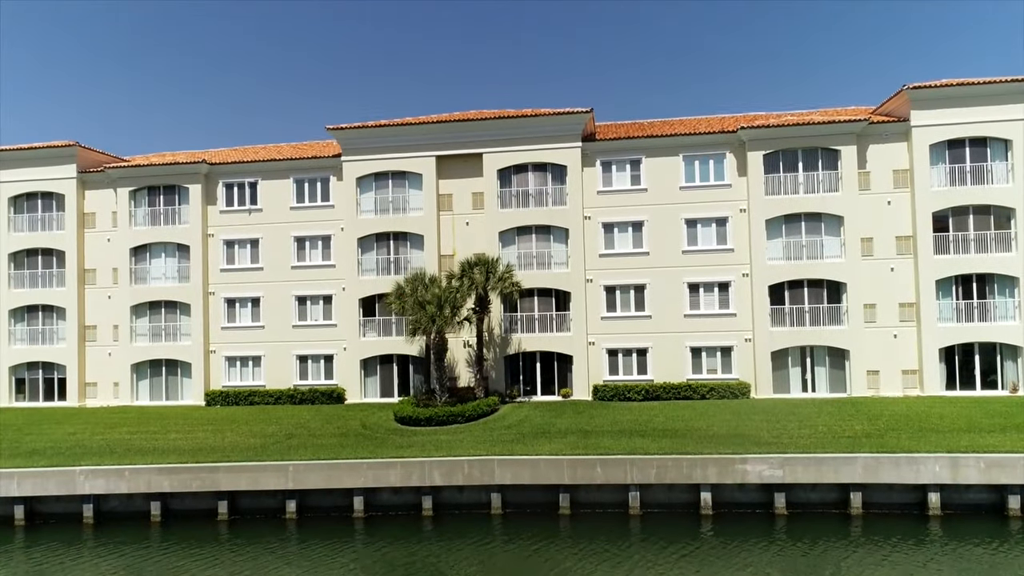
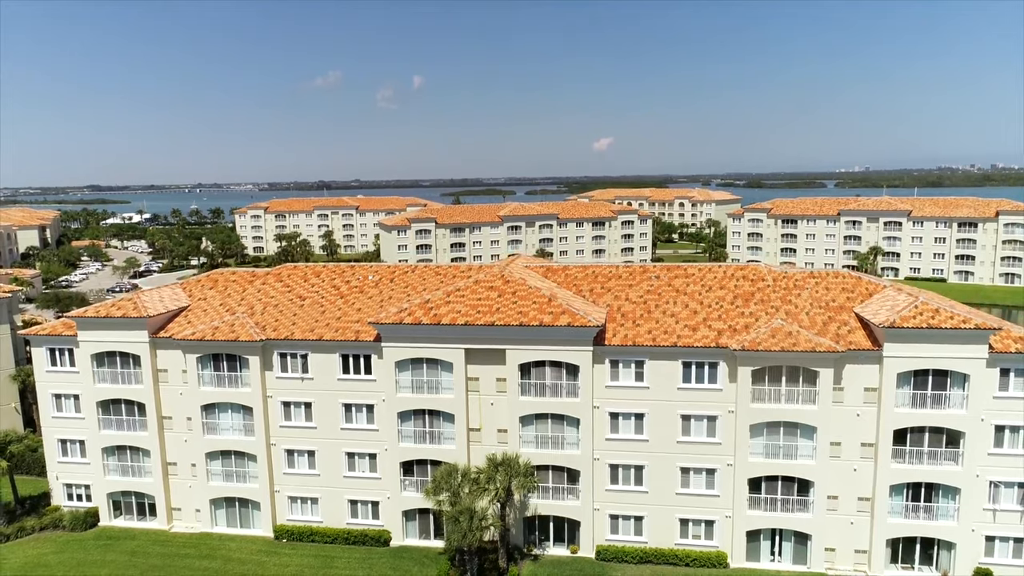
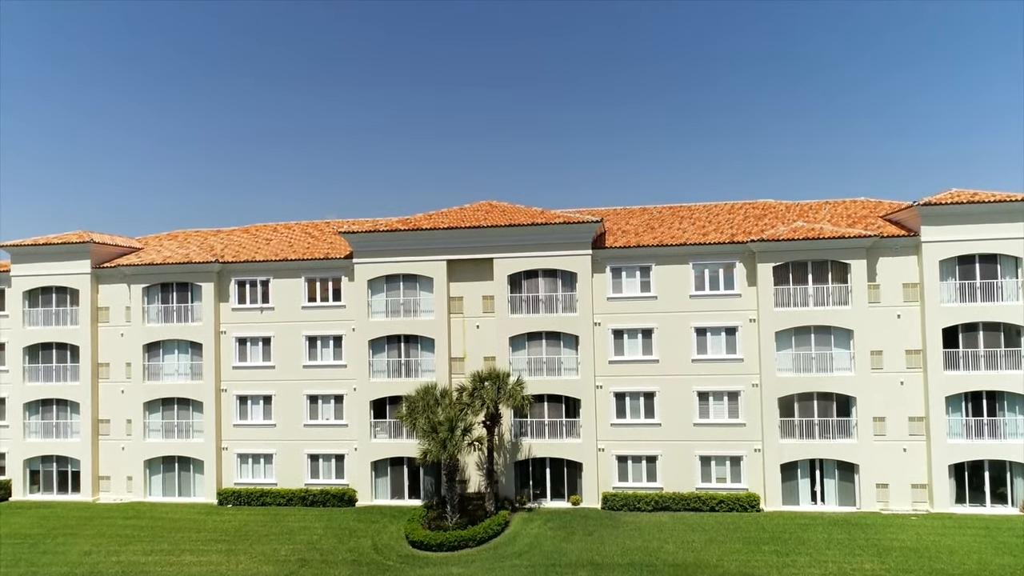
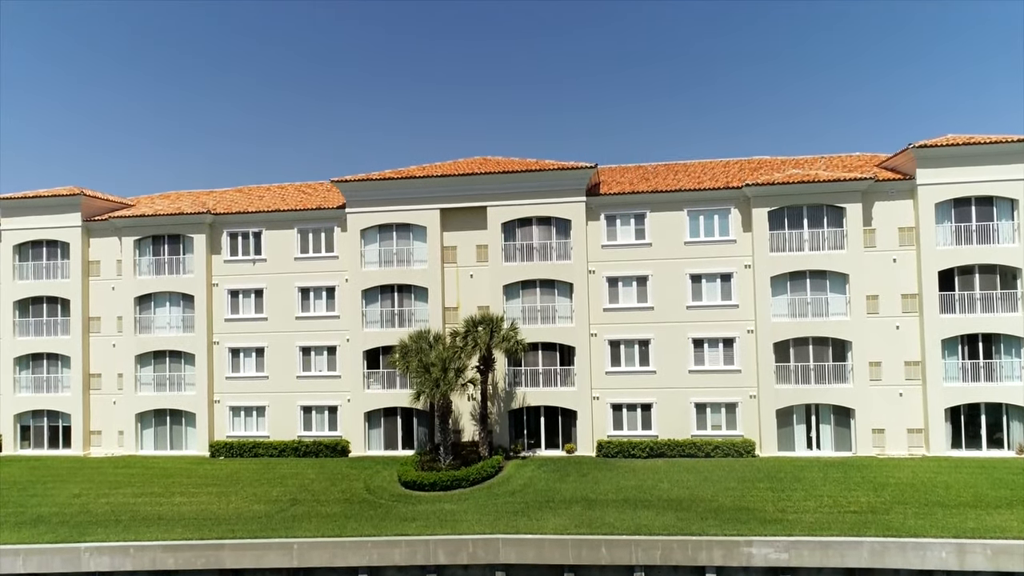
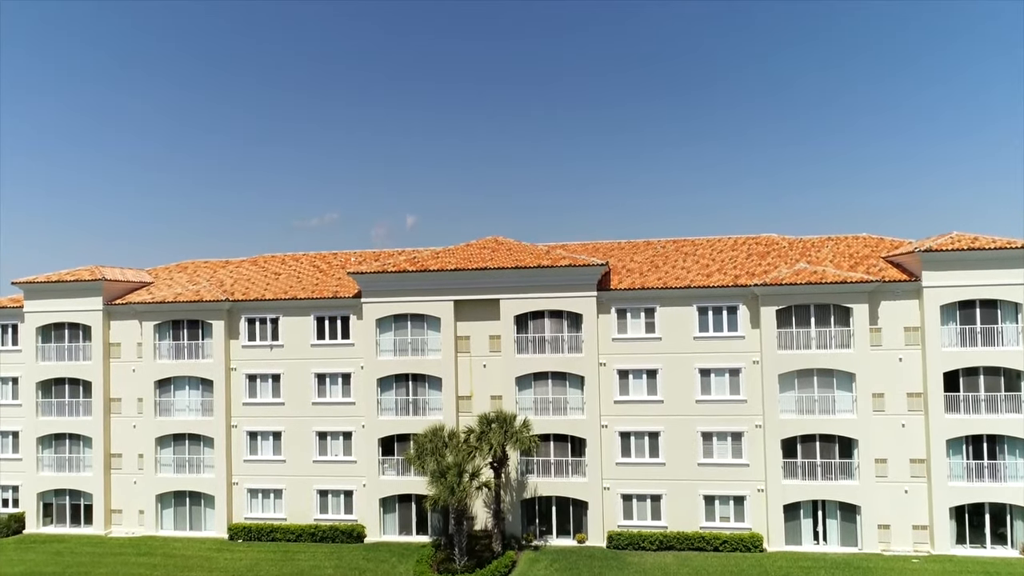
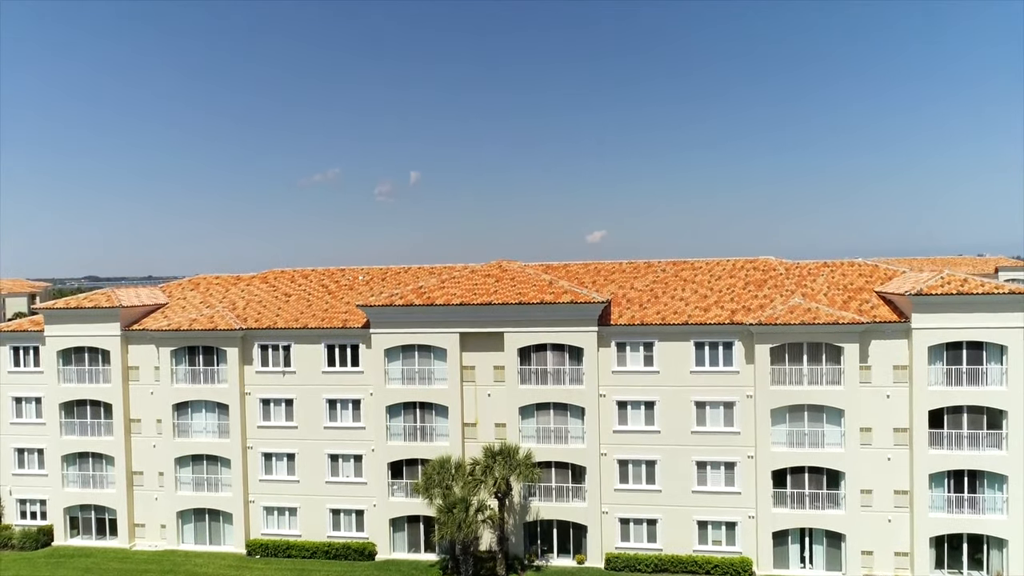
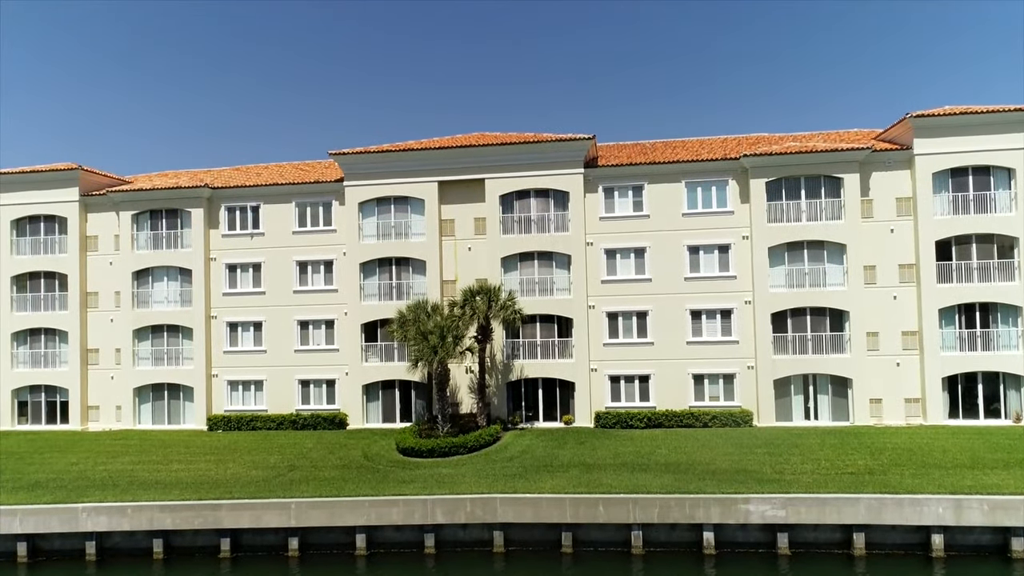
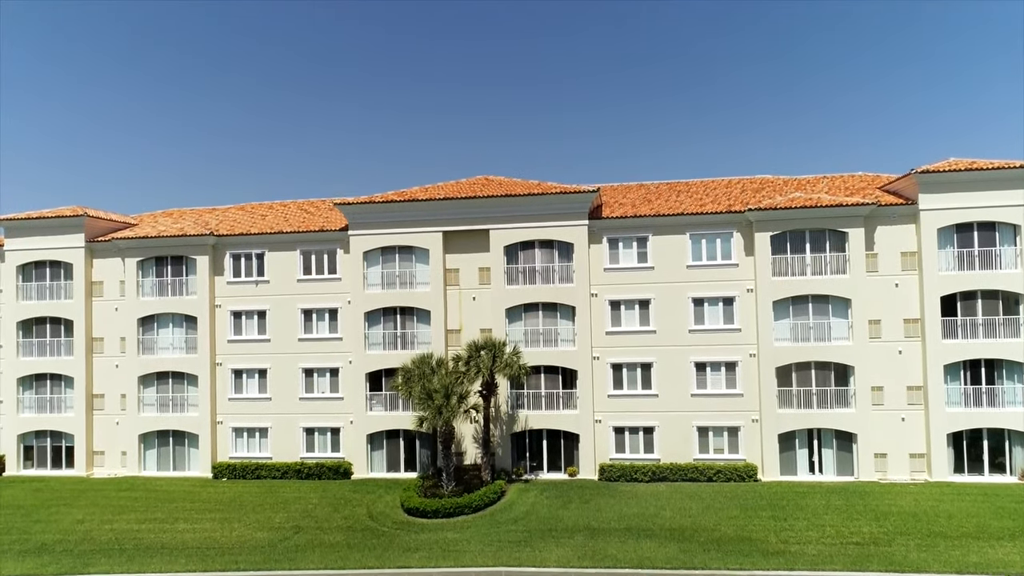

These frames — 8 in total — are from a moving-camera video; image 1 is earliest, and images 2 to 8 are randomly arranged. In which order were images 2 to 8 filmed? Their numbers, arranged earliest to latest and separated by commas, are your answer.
7, 4, 8, 3, 5, 6, 2
